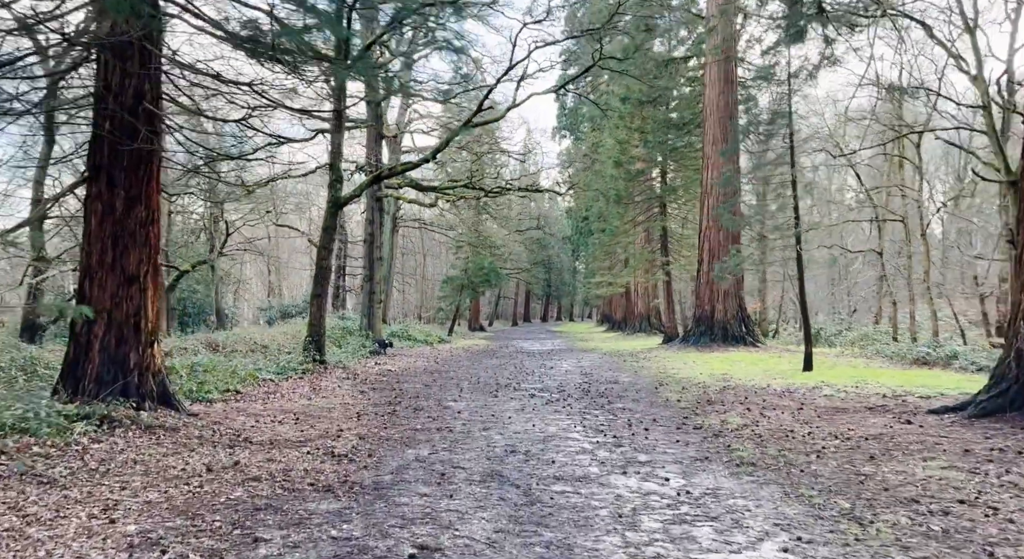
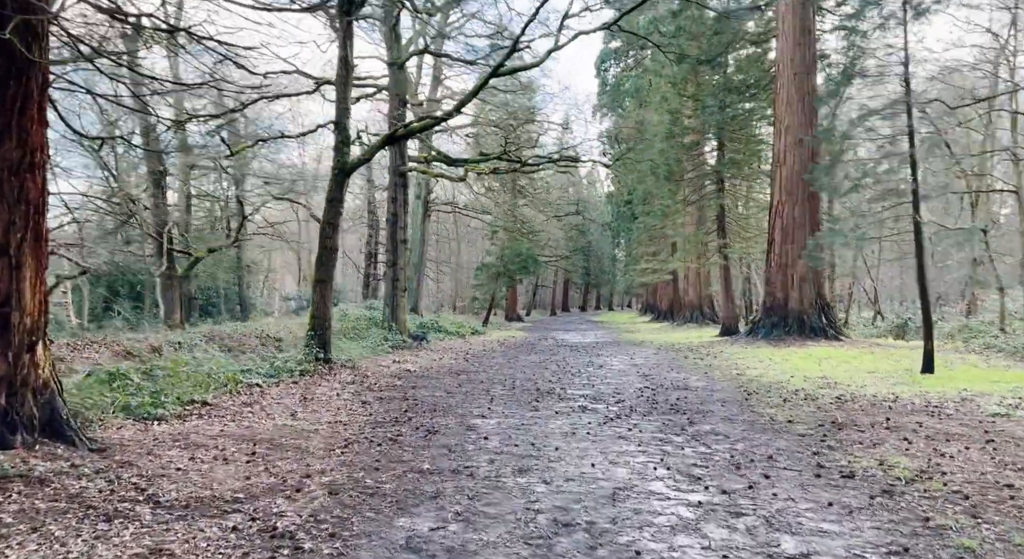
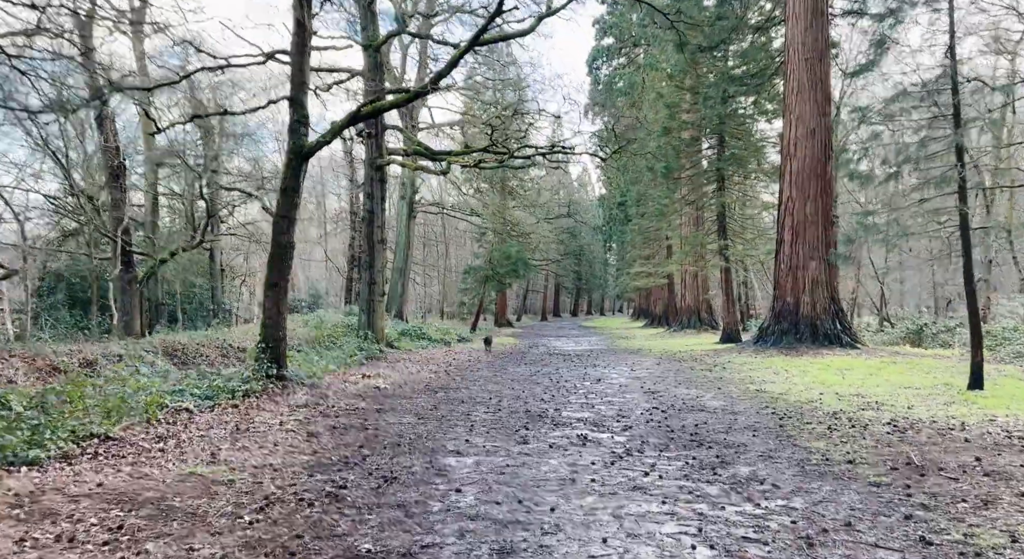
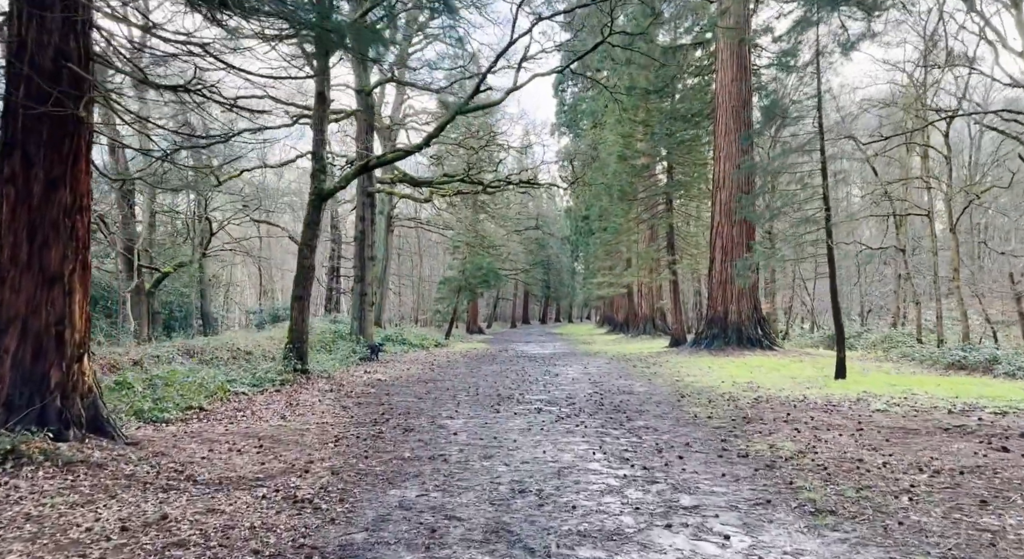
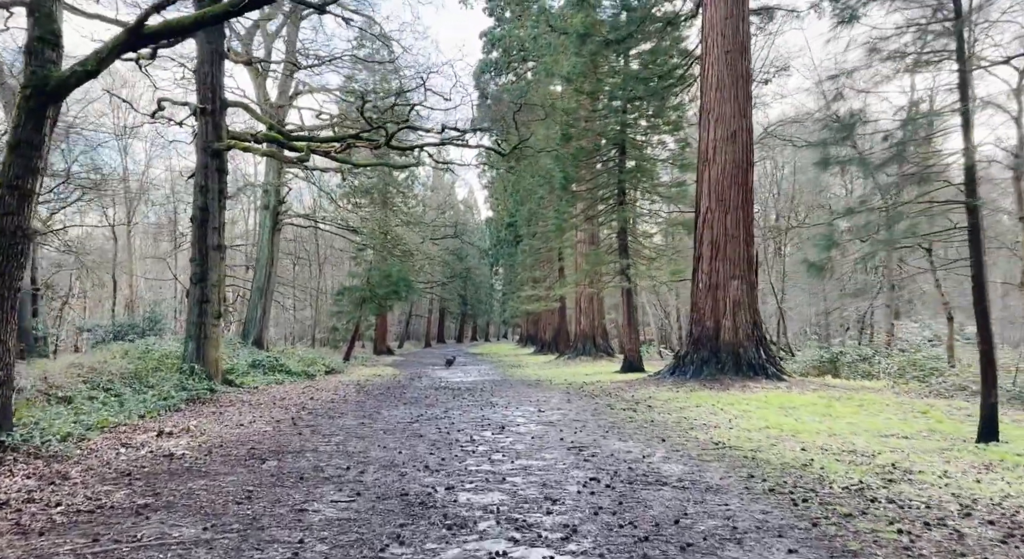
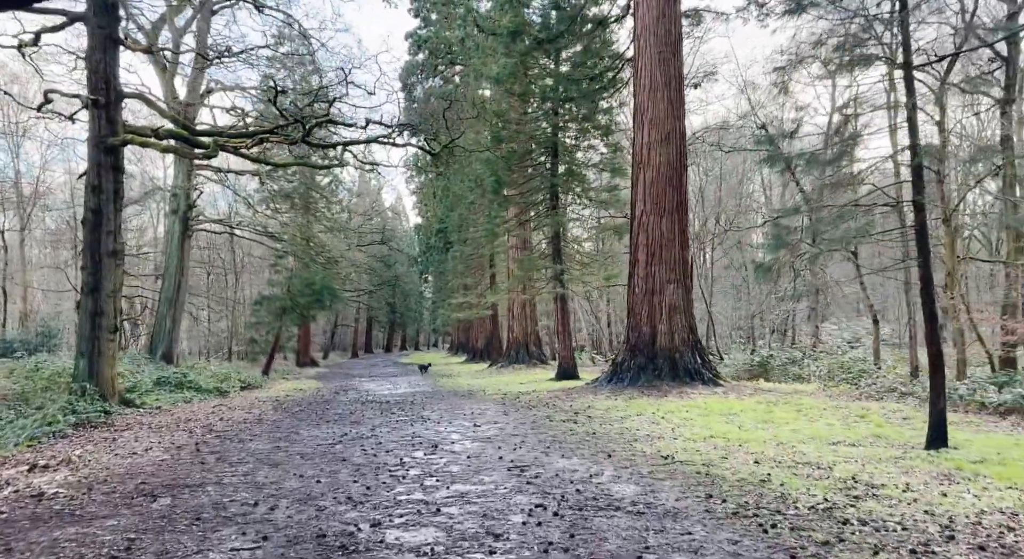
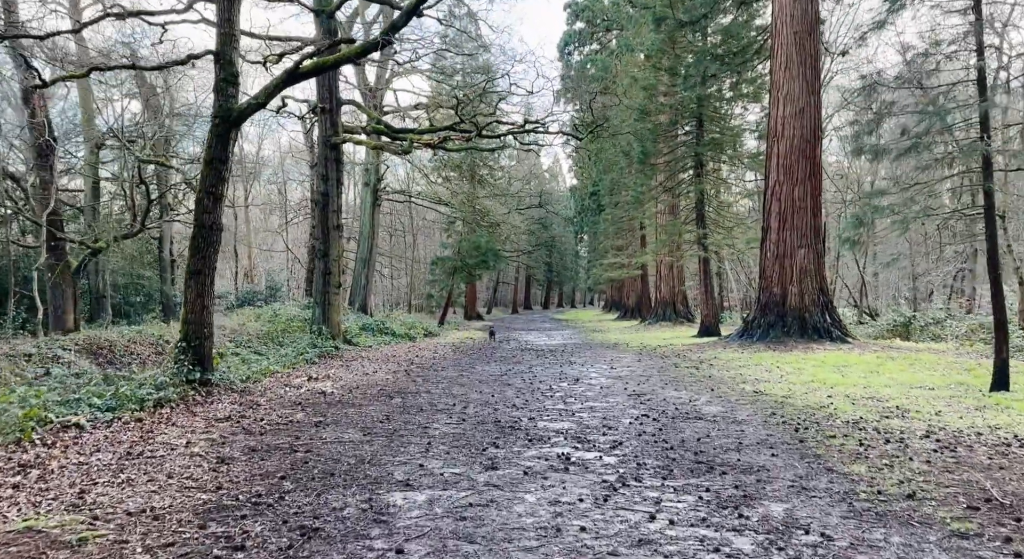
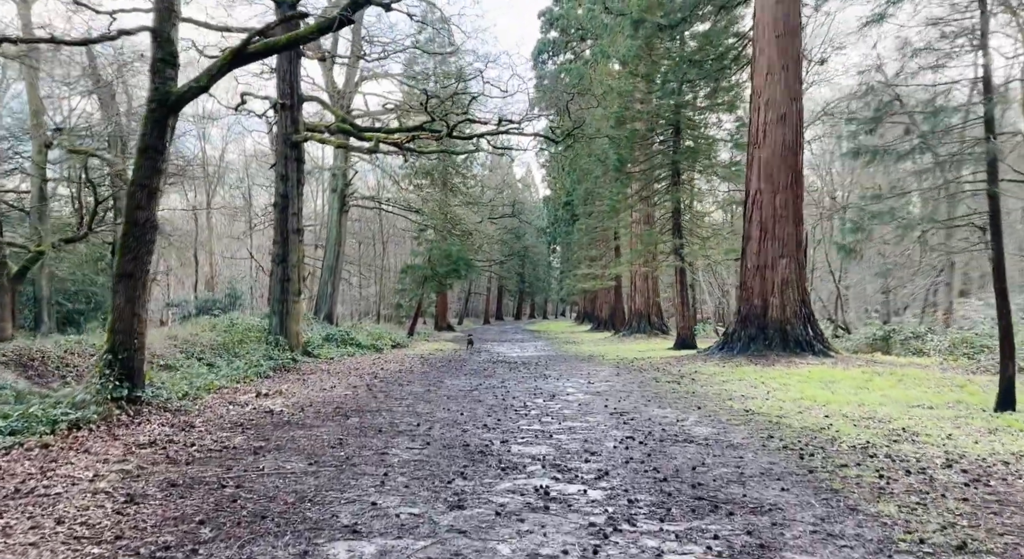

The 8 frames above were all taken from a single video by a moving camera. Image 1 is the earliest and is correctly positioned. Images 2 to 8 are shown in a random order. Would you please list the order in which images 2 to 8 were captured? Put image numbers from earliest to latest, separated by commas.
4, 2, 3, 7, 8, 5, 6
